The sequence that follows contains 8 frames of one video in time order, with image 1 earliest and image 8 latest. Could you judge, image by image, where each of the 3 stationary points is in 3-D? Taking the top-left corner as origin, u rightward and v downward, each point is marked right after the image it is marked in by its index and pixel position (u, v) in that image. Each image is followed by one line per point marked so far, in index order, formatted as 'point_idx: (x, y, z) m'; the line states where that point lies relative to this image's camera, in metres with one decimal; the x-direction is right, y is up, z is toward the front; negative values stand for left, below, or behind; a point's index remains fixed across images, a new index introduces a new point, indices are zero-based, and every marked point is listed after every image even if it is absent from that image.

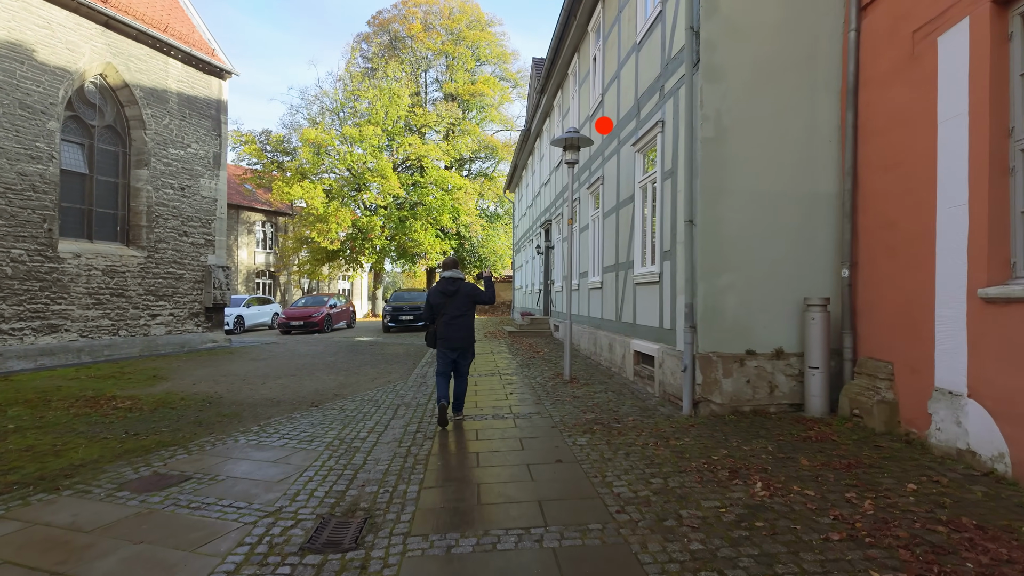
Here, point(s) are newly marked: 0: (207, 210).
0: (-7.1, +1.8, +13.8) m
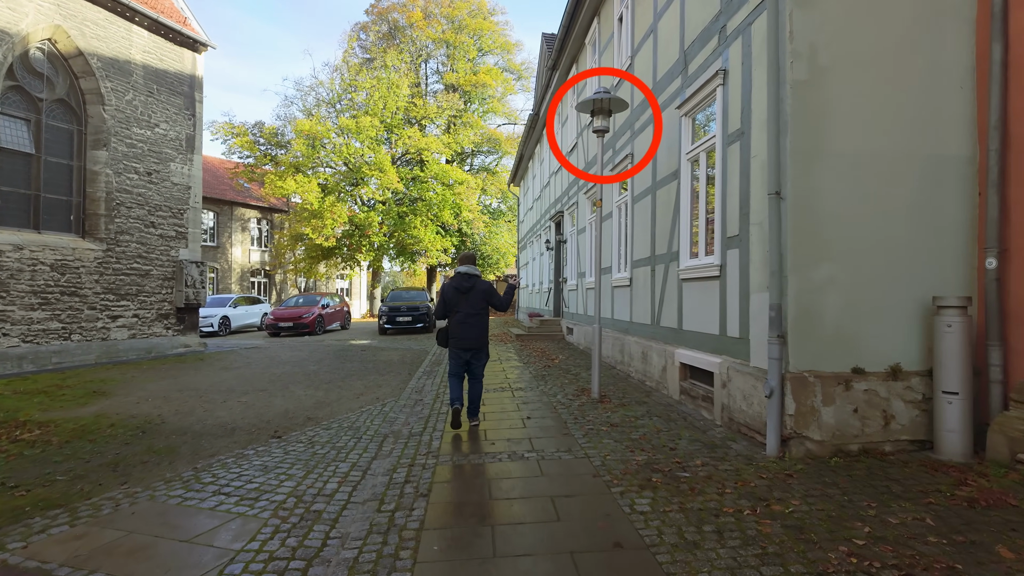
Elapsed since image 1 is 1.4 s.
0: (-6.9, +1.9, +12.3) m
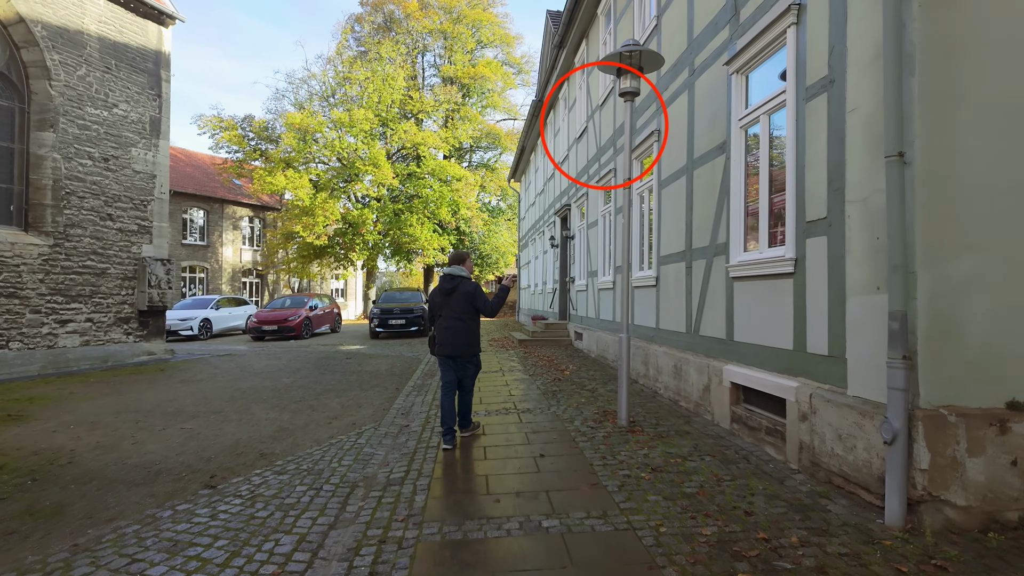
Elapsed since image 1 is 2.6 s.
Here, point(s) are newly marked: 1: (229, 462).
0: (-6.8, +1.9, +11.0) m
1: (-2.2, -1.4, +4.7) m
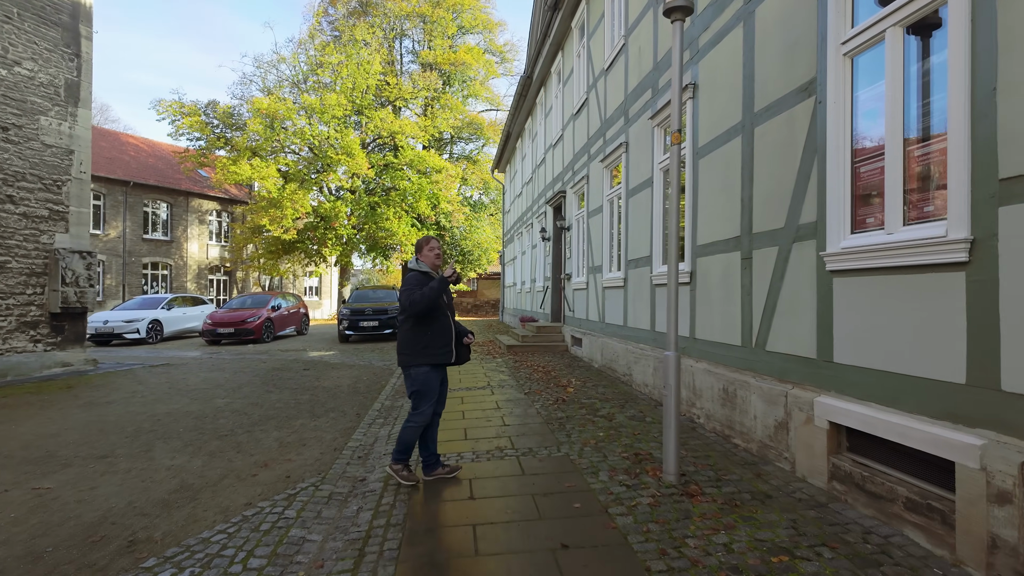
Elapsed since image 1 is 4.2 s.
0: (-7.0, +1.9, +9.1) m
1: (-2.2, -1.4, +3.0) m
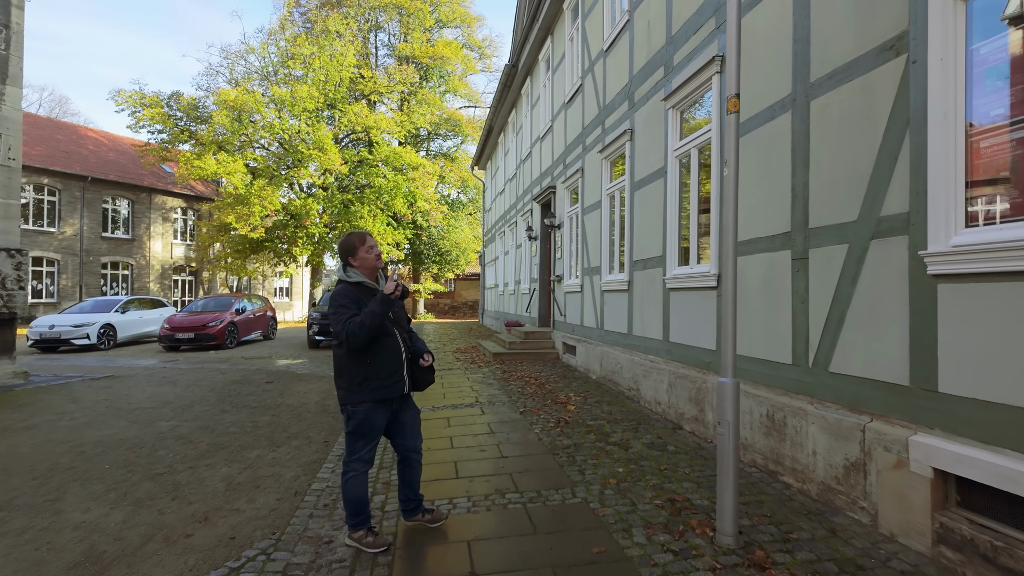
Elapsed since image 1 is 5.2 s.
0: (-7.2, +1.9, +7.9) m
1: (-2.1, -1.4, +2.0) m
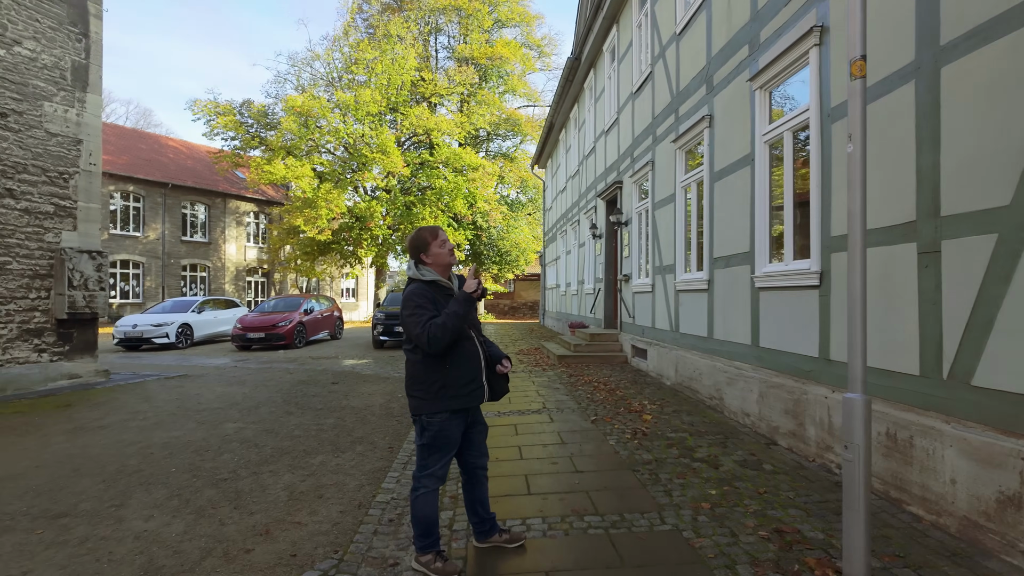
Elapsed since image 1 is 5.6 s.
0: (-6.3, +1.8, +8.2) m
1: (-1.8, -1.4, +1.8) m
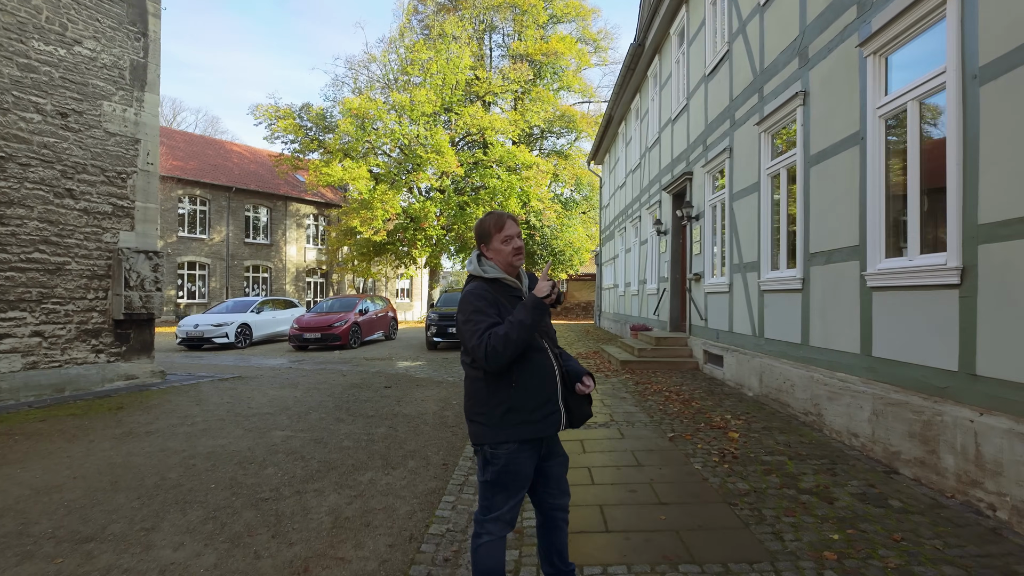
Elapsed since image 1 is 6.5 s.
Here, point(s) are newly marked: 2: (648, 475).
0: (-5.5, +1.8, +8.2) m
1: (-1.6, -1.4, +1.4) m
2: (+1.0, -1.3, +4.2) m
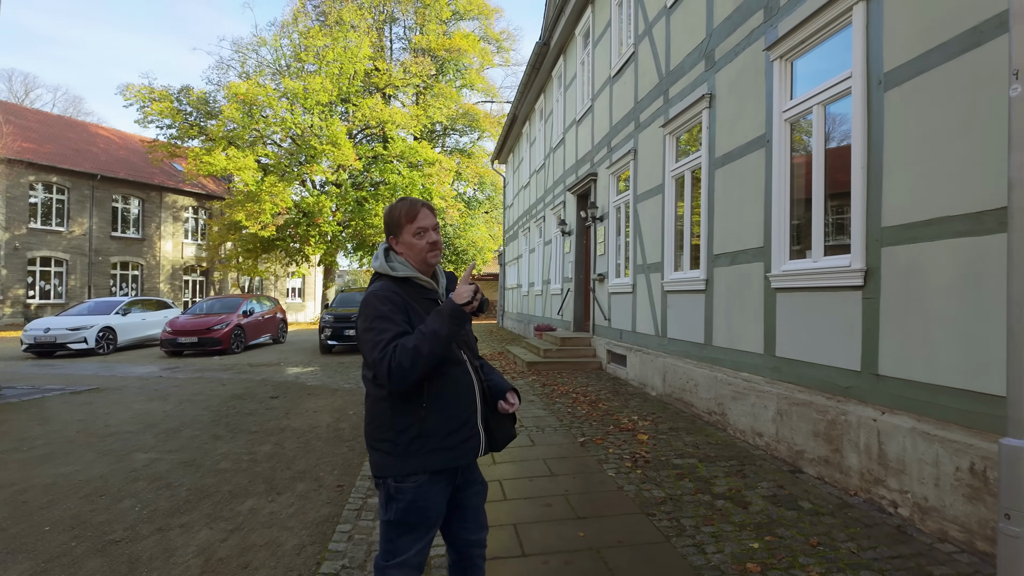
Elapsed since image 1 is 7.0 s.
0: (-6.6, +1.9, +6.9) m
1: (-1.7, -1.4, +0.8) m
2: (+0.4, -1.3, +4.0) m
